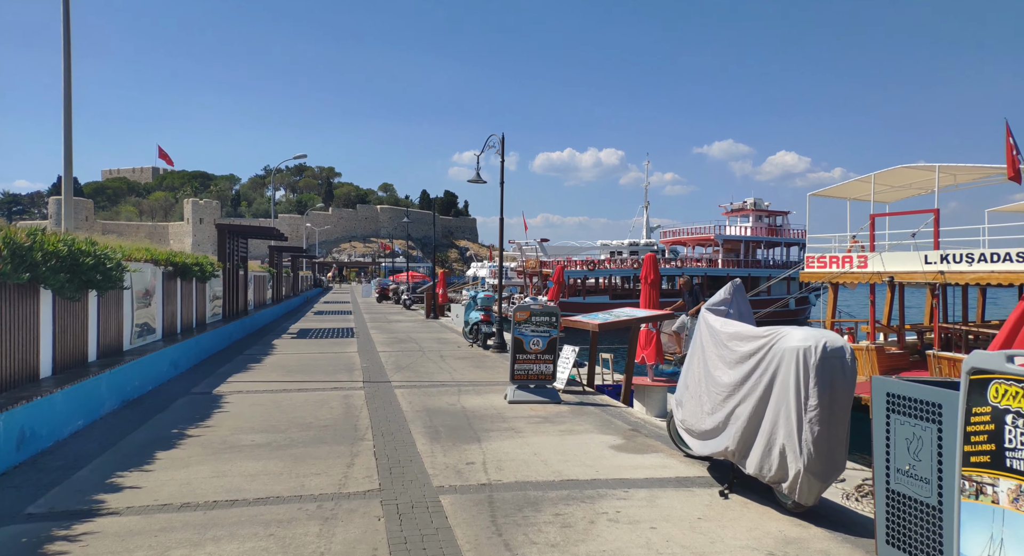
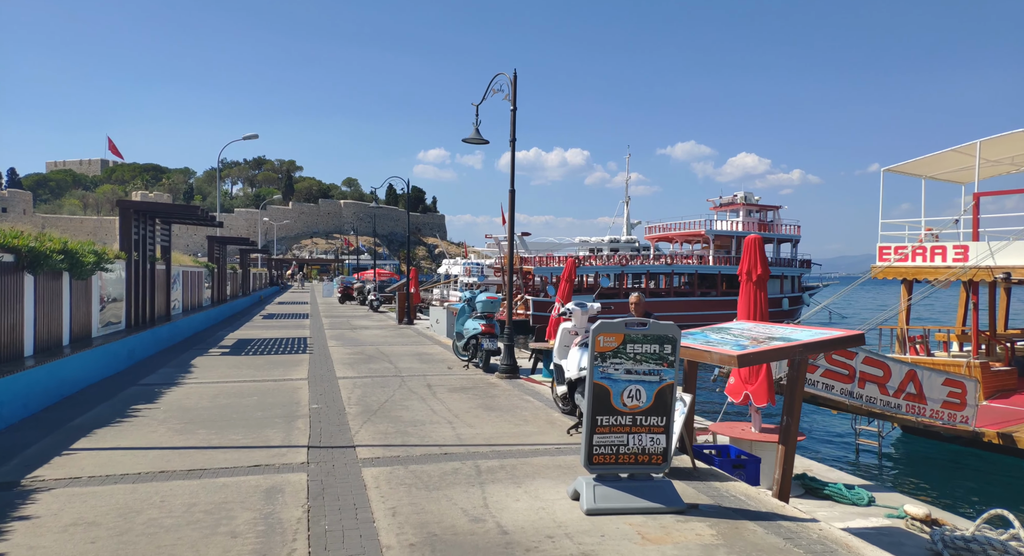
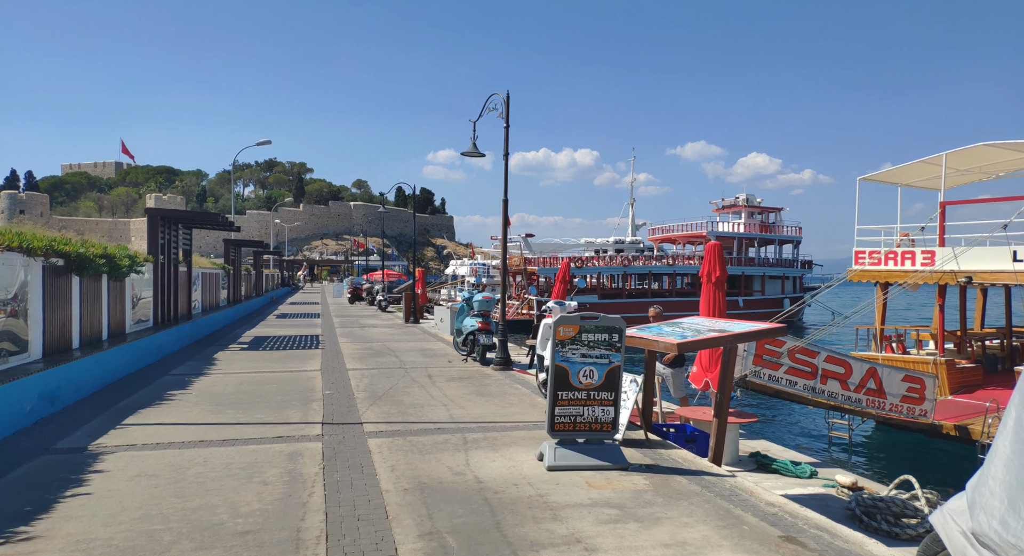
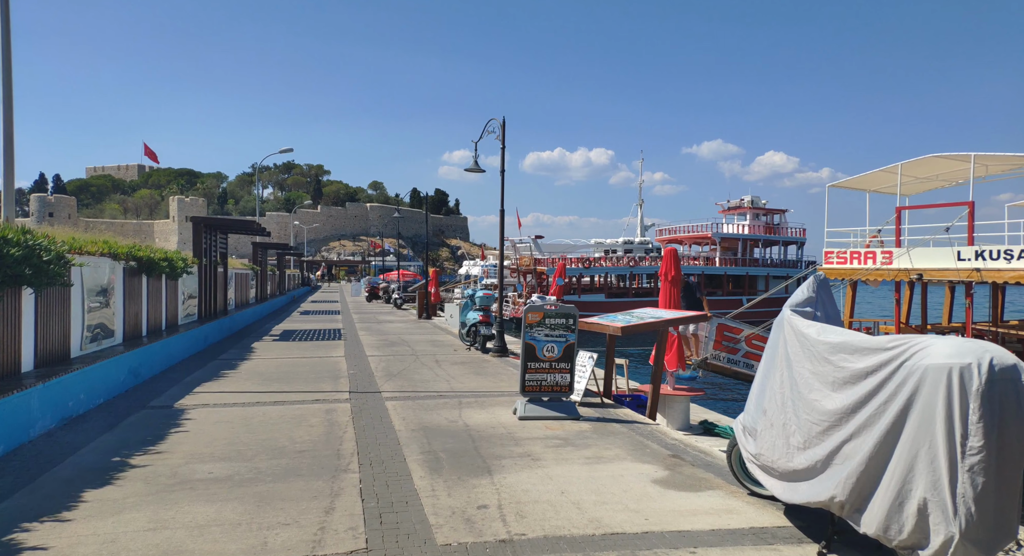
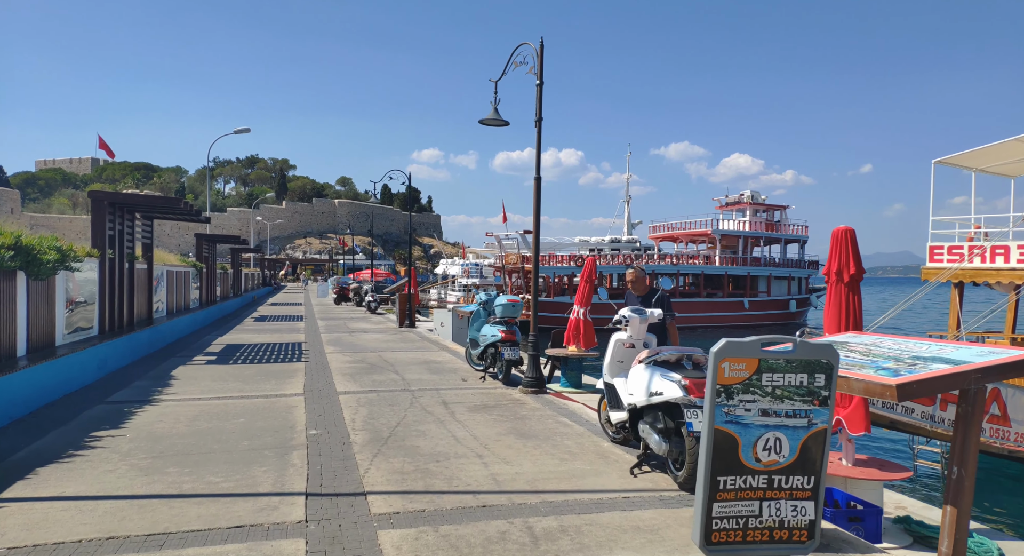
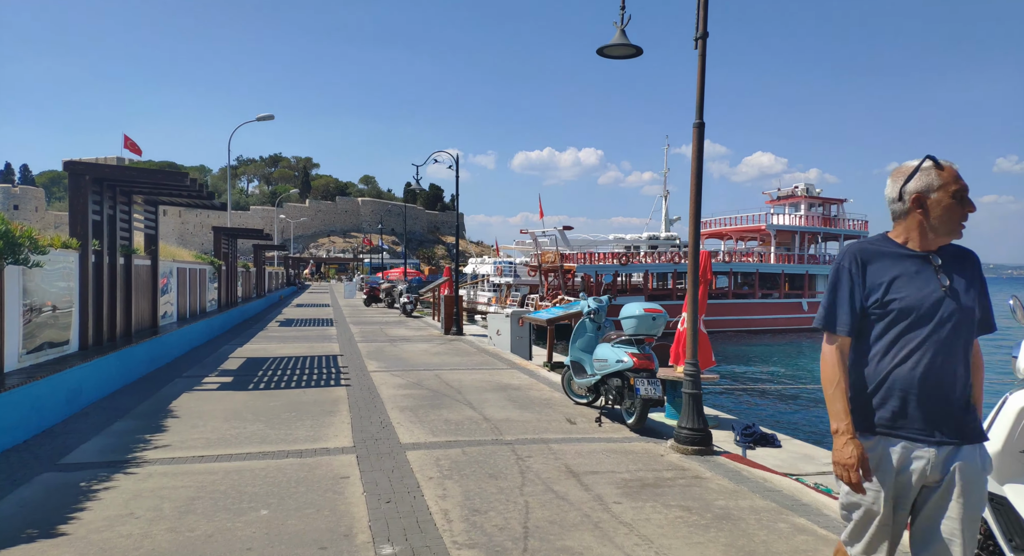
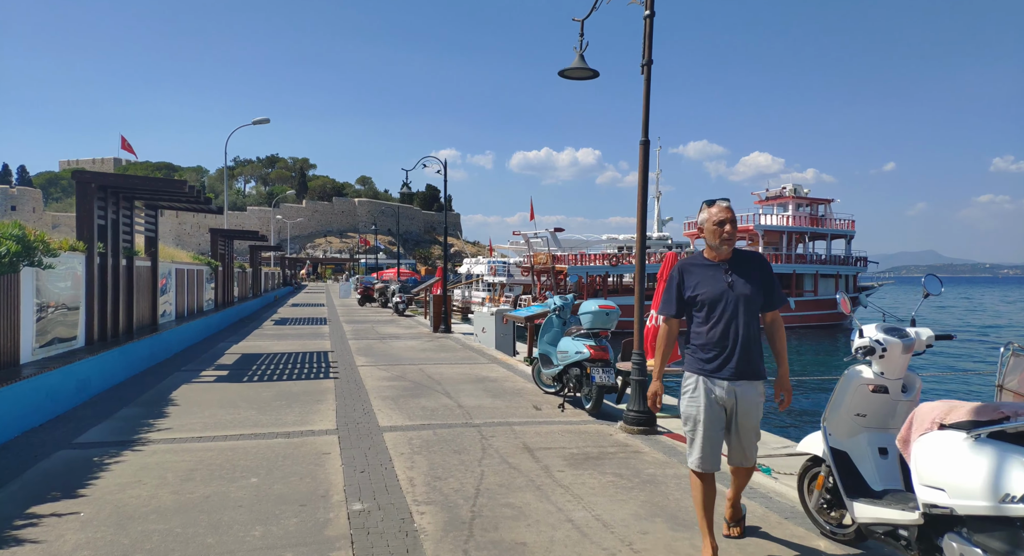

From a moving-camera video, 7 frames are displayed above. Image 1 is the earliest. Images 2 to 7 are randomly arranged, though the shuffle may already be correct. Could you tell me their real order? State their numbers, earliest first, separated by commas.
4, 3, 2, 5, 7, 6
